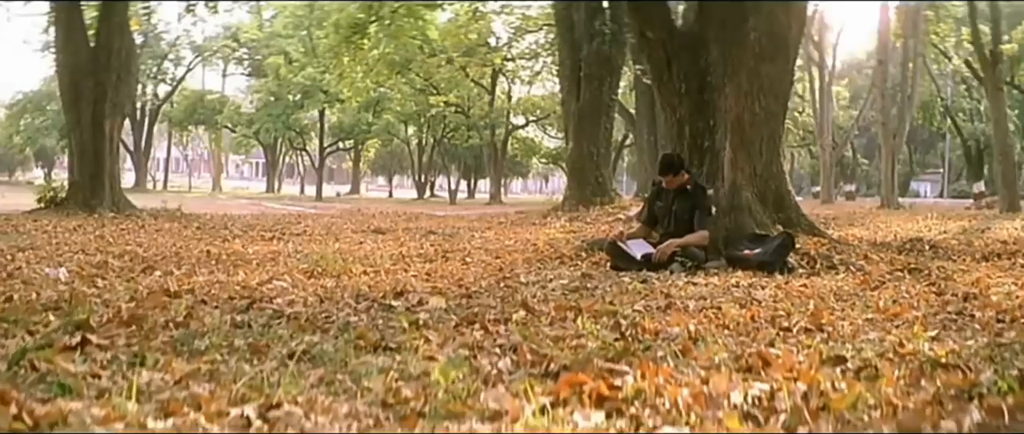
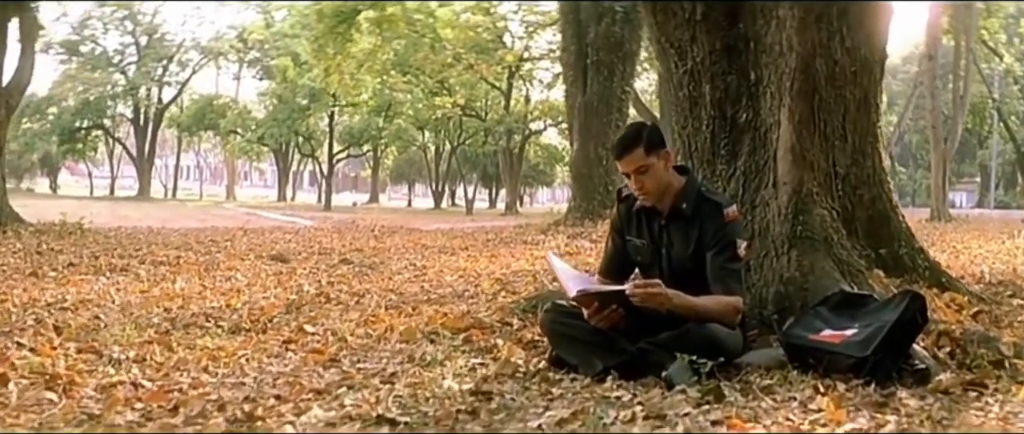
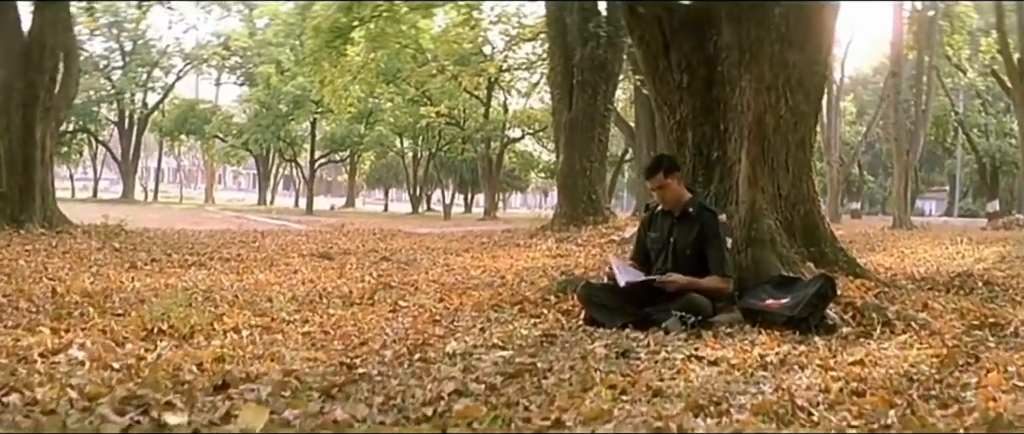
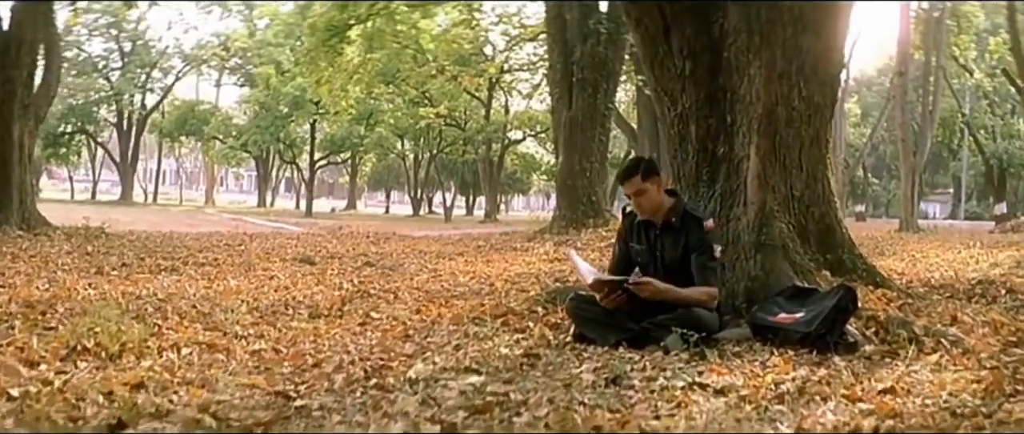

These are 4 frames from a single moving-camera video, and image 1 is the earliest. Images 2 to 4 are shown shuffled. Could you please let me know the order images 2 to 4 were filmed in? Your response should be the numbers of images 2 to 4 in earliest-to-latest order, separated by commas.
3, 4, 2
